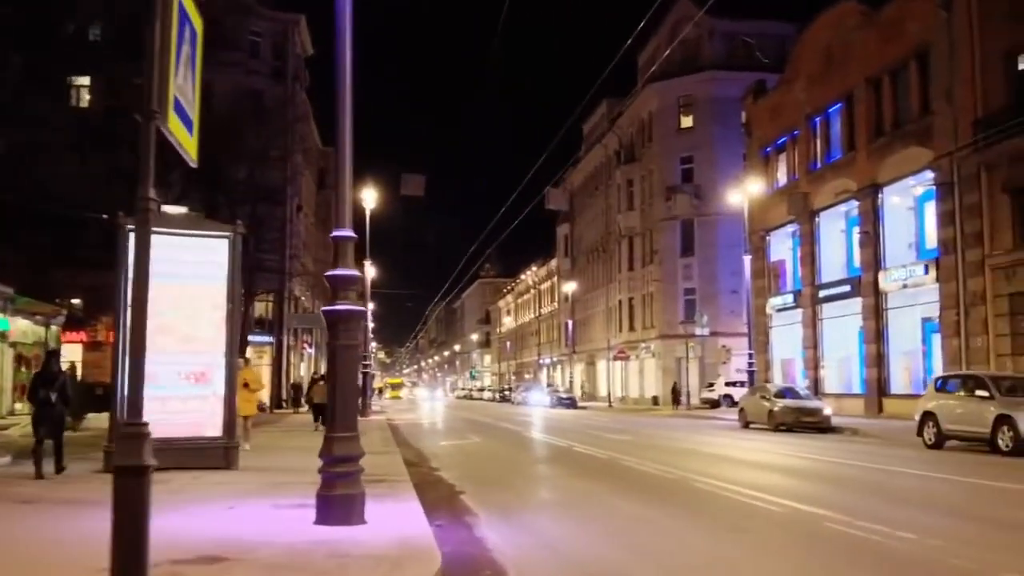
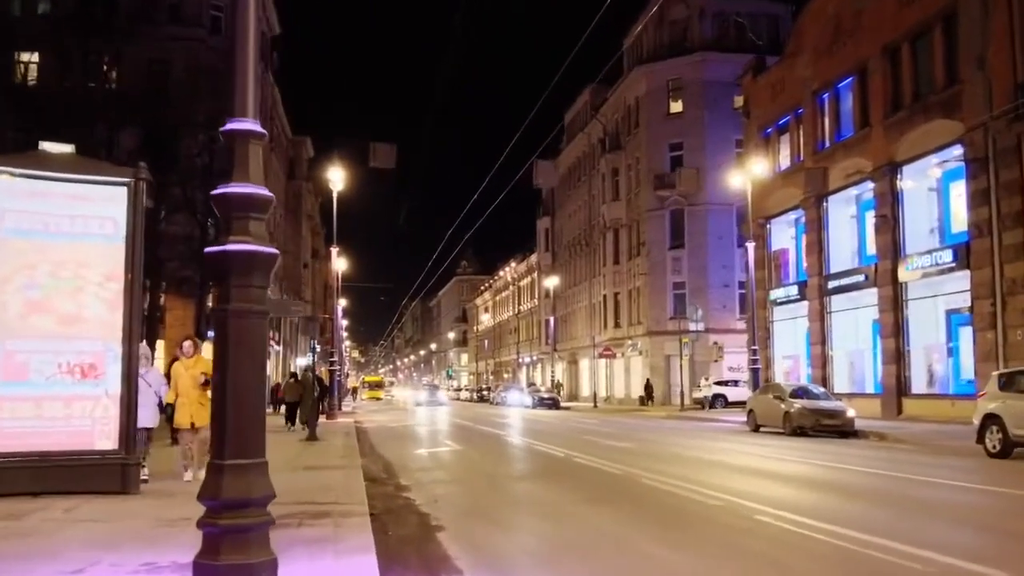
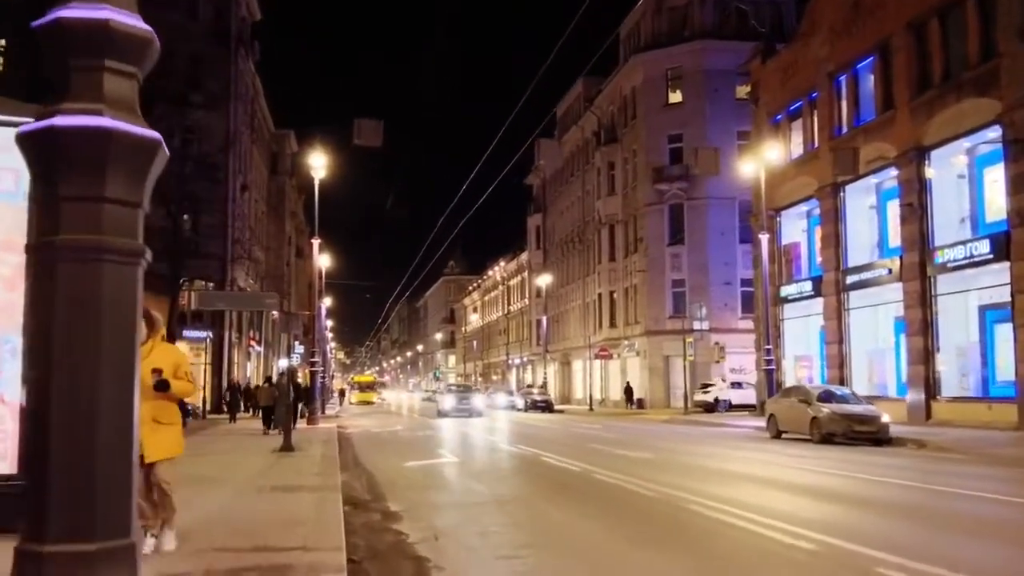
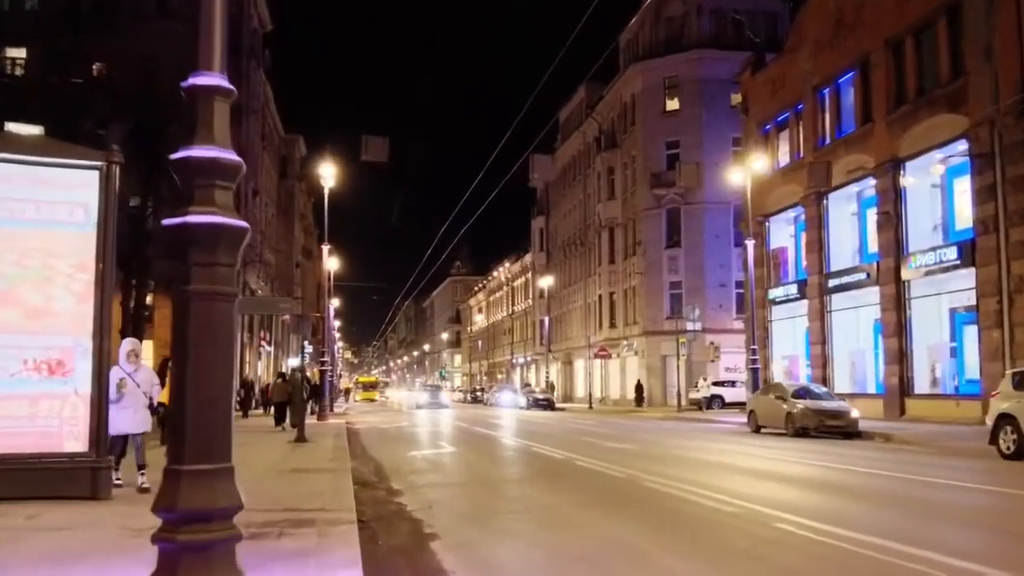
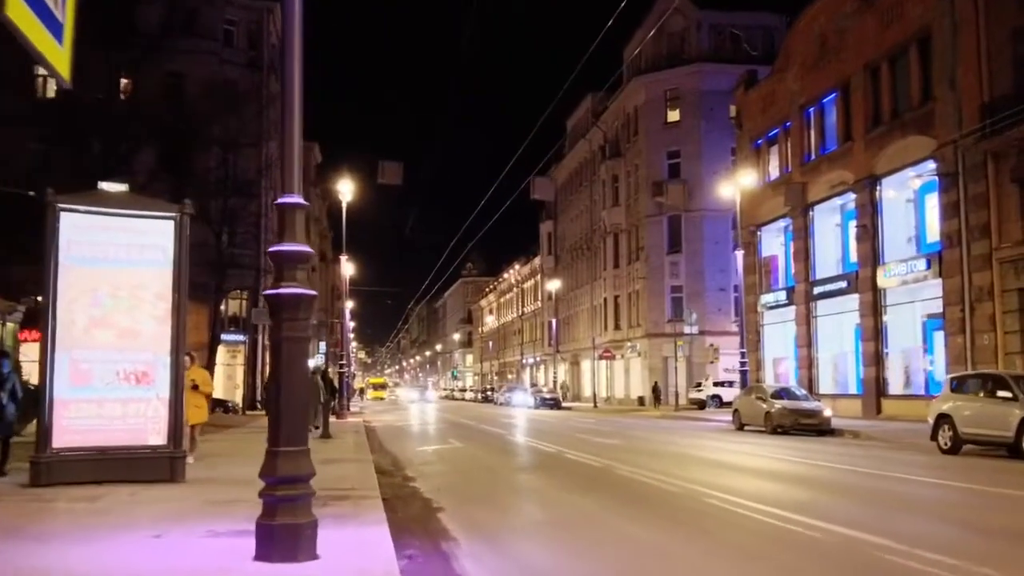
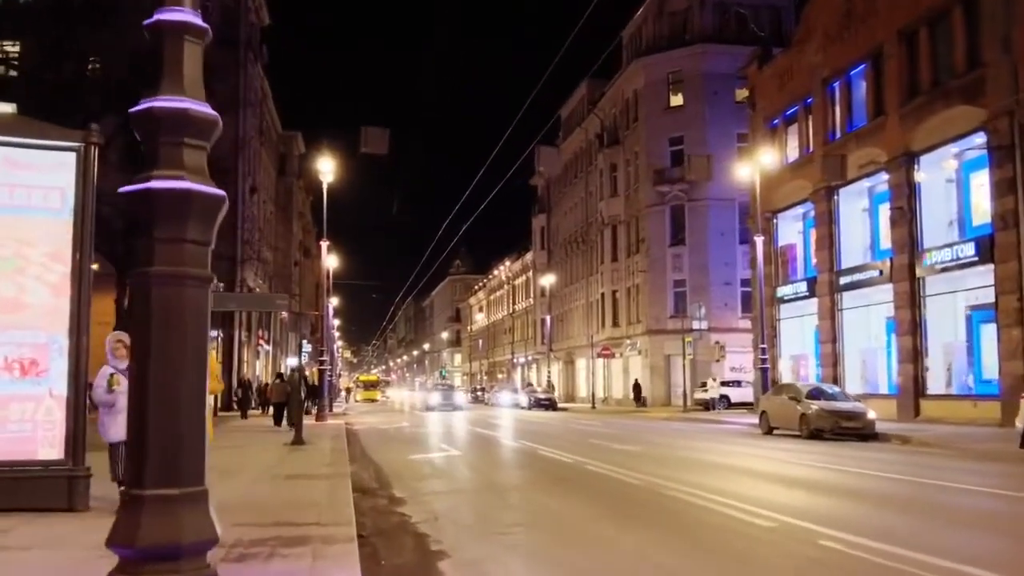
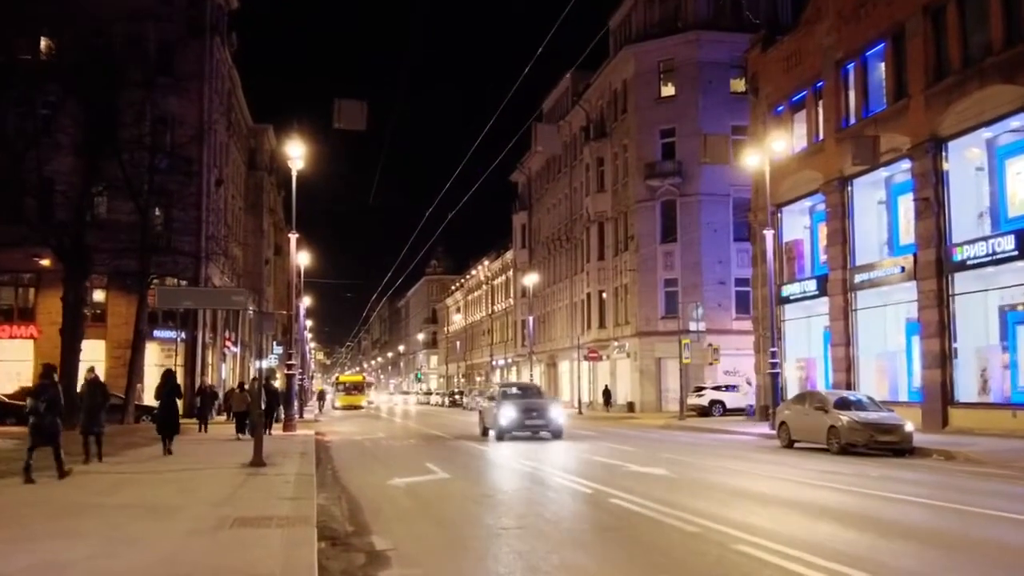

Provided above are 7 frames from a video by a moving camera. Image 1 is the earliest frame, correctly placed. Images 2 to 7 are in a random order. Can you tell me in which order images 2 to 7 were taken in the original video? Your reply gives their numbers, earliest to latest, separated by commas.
5, 2, 4, 6, 3, 7
